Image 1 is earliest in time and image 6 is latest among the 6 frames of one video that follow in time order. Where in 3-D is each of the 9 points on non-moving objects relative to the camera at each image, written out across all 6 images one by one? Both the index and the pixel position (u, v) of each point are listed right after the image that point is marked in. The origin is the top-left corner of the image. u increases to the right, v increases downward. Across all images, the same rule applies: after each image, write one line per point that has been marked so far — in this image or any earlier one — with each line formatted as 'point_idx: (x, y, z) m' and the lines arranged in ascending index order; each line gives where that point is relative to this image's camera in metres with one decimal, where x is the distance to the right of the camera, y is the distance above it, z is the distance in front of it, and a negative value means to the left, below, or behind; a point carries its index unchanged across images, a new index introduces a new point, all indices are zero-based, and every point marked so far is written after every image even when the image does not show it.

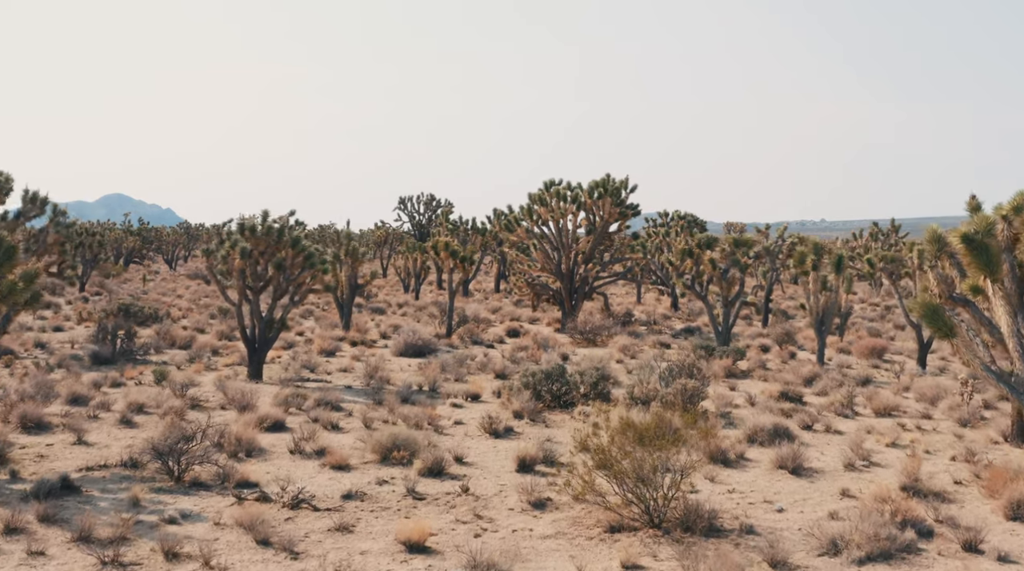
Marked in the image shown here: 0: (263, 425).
0: (-4.3, -2.4, +19.7) m
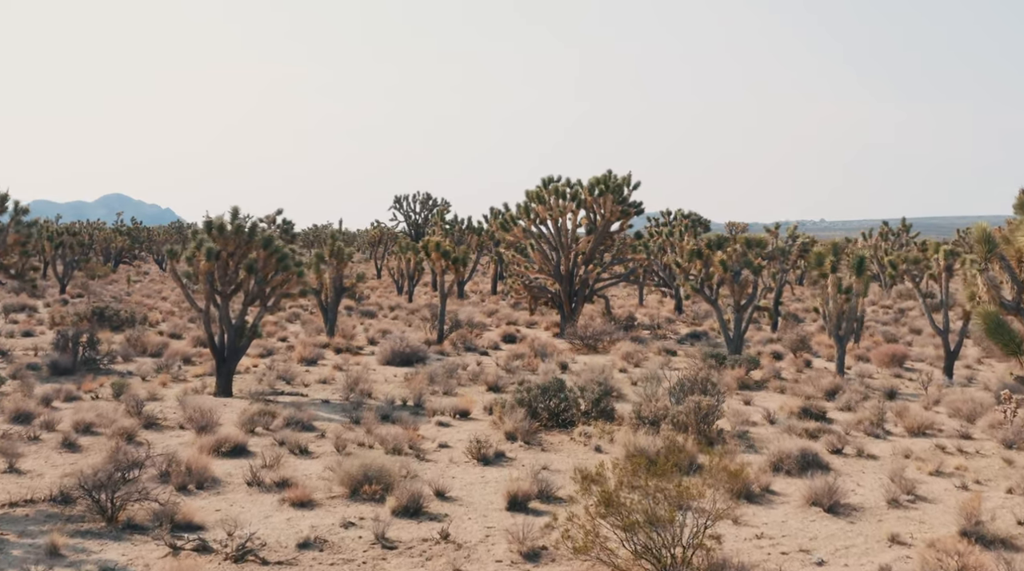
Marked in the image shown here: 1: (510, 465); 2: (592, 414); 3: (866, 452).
0: (-4.4, -2.5, +17.4) m
1: (0.0, -2.6, +16.8) m
2: (+1.4, -2.2, +20.0) m
3: (+5.6, -2.6, +18.1) m
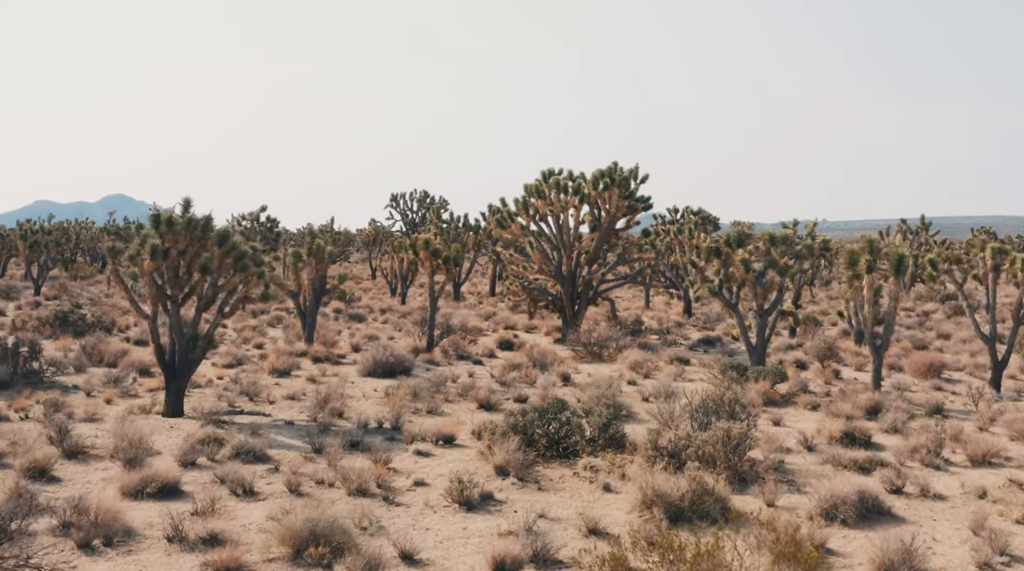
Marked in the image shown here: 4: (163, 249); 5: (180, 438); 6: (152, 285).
0: (-4.6, -2.5, +14.3) m
1: (-0.2, -2.7, +13.7) m
2: (+1.3, -2.3, +16.8) m
3: (+5.5, -2.7, +15.0) m
4: (-6.1, +0.6, +19.9) m
5: (-5.1, -2.3, +17.7) m
6: (-6.2, 0.0, +19.8) m
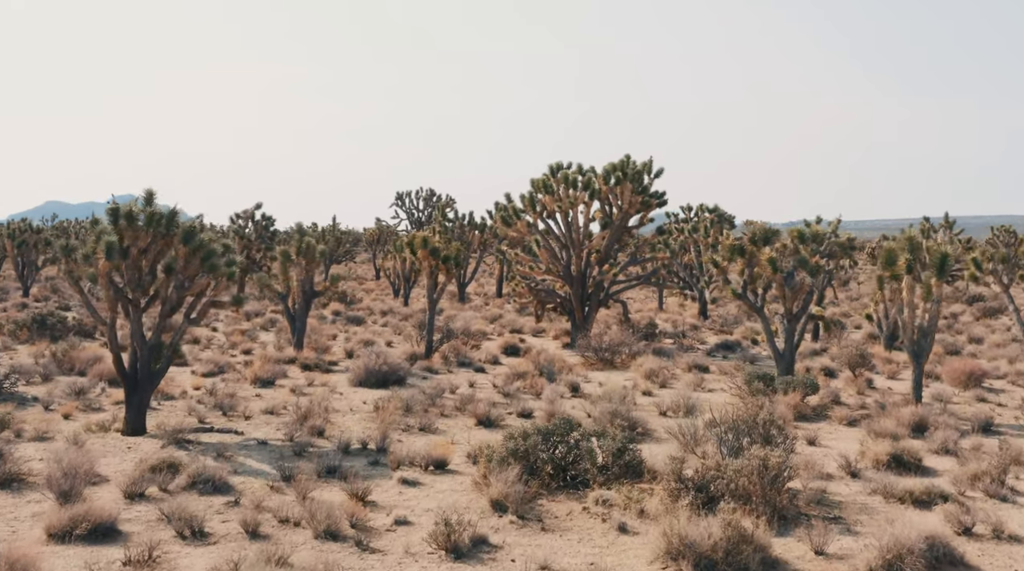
0: (-4.6, -2.6, +12.1) m
1: (-0.2, -2.7, +11.4) m
2: (+1.3, -2.3, +14.6) m
3: (+5.5, -2.7, +12.7) m
4: (-6.0, +0.6, +17.7) m
5: (-5.1, -2.4, +15.4) m
6: (-6.2, 0.0, +17.6) m
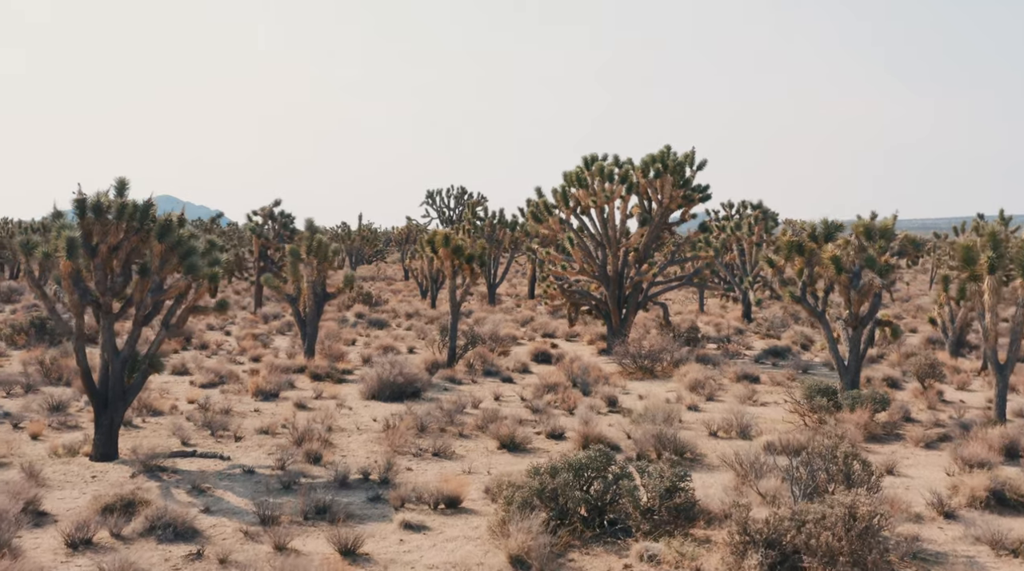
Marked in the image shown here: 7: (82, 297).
0: (-4.4, -2.6, +9.7) m
1: (0.0, -2.8, +8.9) m
2: (+1.5, -2.4, +12.0) m
3: (+5.7, -2.7, +9.9) m
4: (-5.7, +0.6, +15.3) m
5: (-4.8, -2.4, +13.1) m
6: (-5.8, -0.1, +15.3) m
7: (-5.8, -0.2, +15.4) m
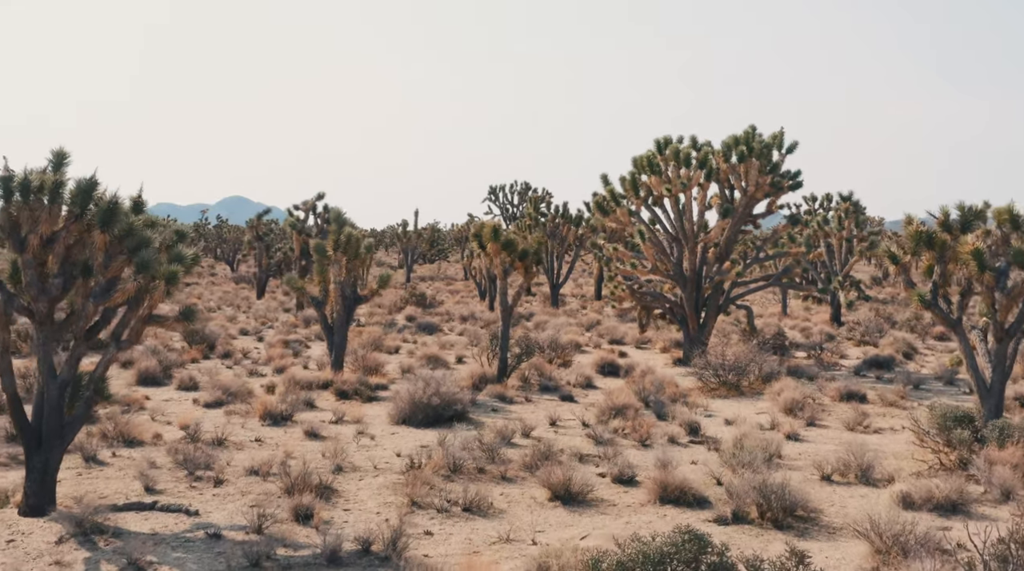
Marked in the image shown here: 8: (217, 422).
0: (-4.2, -2.7, +6.0) m
1: (+0.1, -2.8, +5.0) m
2: (+1.9, -2.4, +8.0) m
3: (+5.9, -2.8, +5.7) m
4: (-5.1, +0.5, +11.8) m
5: (-4.4, -2.4, +9.5) m
6: (-5.3, -0.1, +11.7) m
7: (-5.2, -0.2, +11.9) m
8: (-4.6, -2.1, +17.8) m
